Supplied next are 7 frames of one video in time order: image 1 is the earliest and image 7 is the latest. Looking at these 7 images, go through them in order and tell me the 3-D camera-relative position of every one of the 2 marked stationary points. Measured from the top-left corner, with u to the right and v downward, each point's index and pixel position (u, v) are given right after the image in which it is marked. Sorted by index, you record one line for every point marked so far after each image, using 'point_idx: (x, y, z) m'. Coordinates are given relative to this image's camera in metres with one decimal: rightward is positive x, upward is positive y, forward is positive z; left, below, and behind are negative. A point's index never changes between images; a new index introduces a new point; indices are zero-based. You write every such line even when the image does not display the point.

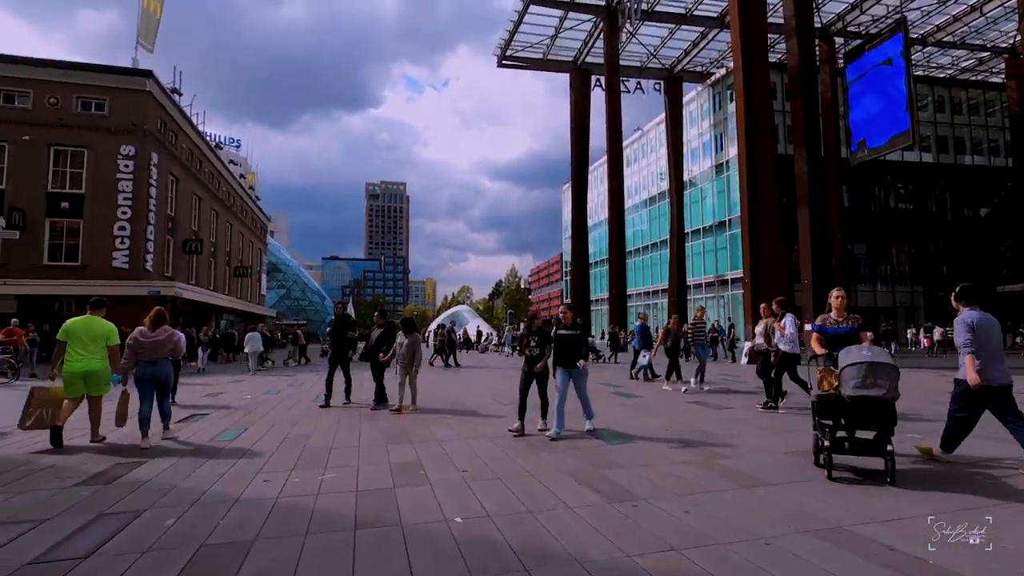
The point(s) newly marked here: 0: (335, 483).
0: (-1.6, -1.7, +4.7) m
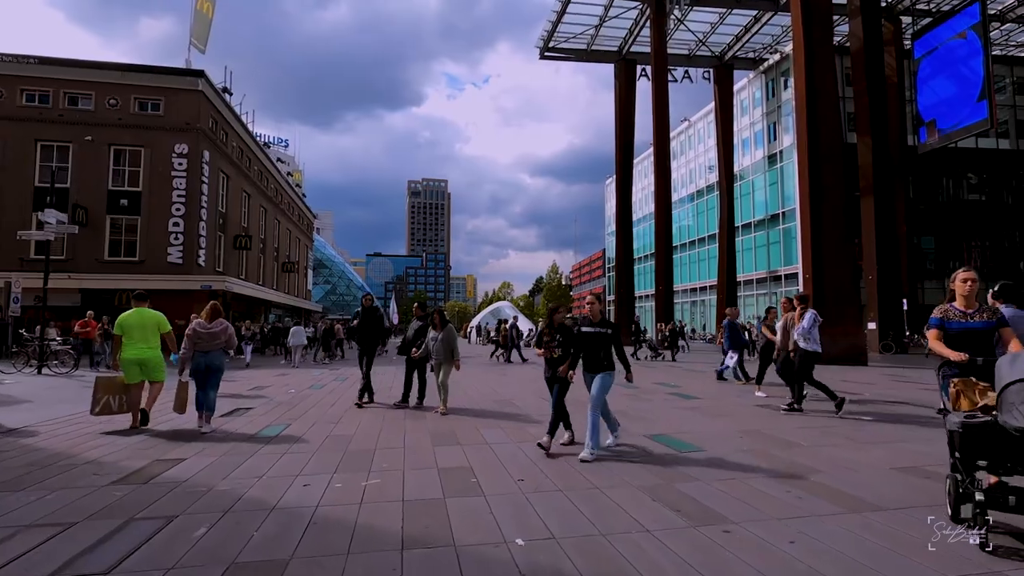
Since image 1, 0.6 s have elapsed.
0: (-1.1, -1.6, +4.2) m
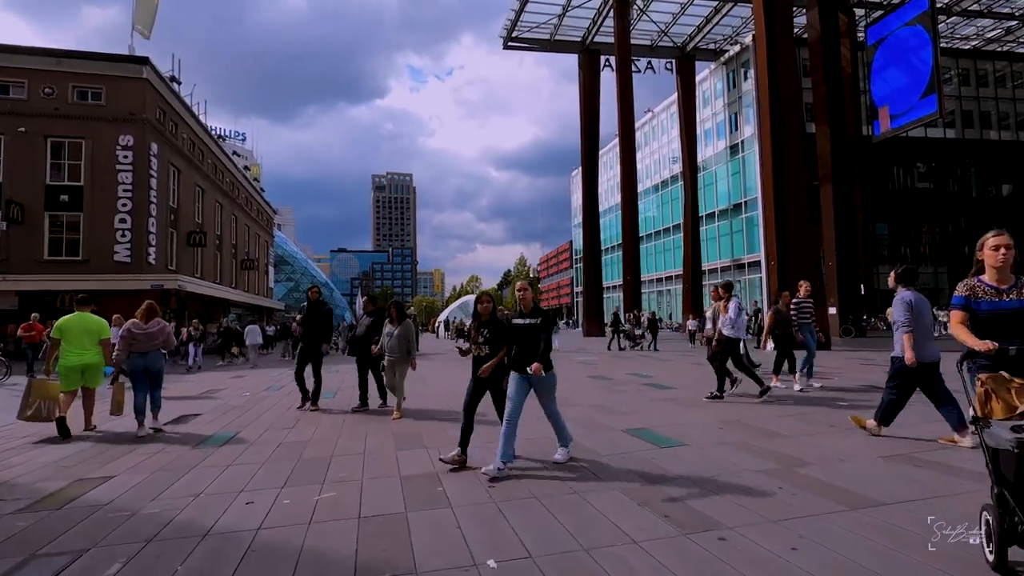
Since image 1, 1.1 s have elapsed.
0: (-1.3, -1.5, +3.8) m
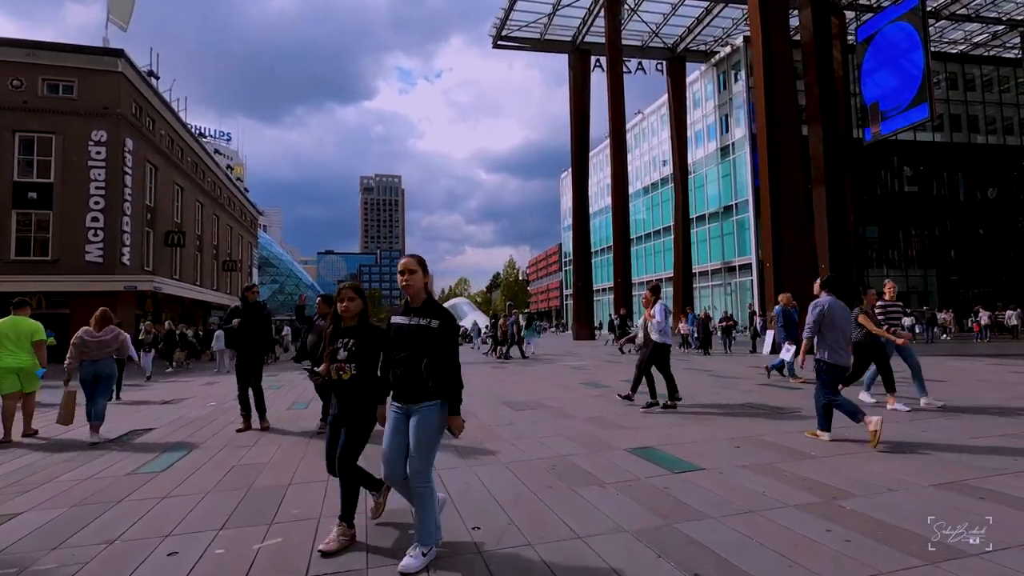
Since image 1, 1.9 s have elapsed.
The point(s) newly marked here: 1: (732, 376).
0: (-1.3, -1.5, +3.0) m
1: (+4.8, -1.9, +12.2) m
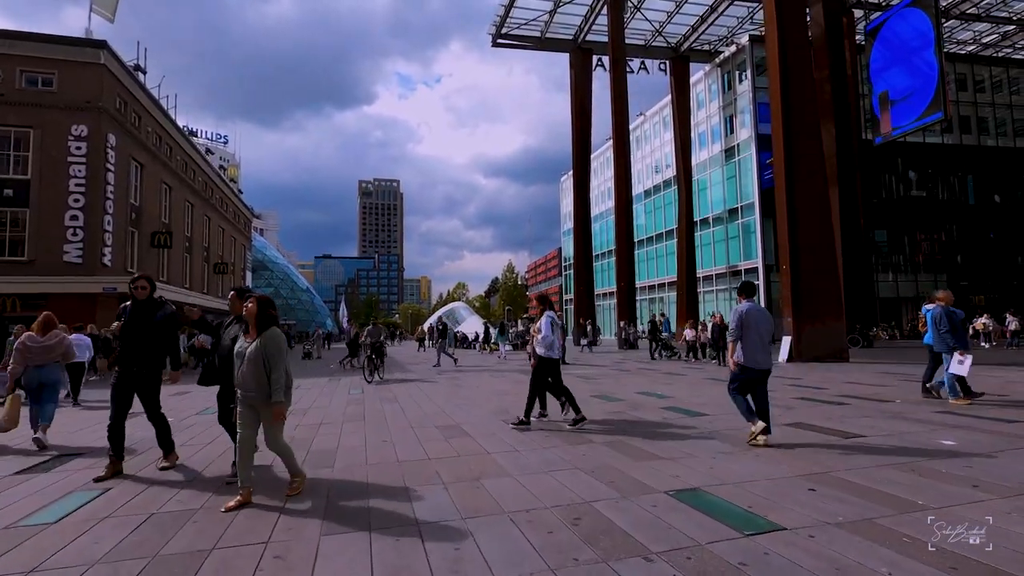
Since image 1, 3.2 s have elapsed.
0: (-1.3, -1.4, +1.8) m
1: (+4.8, -2.0, +10.9) m
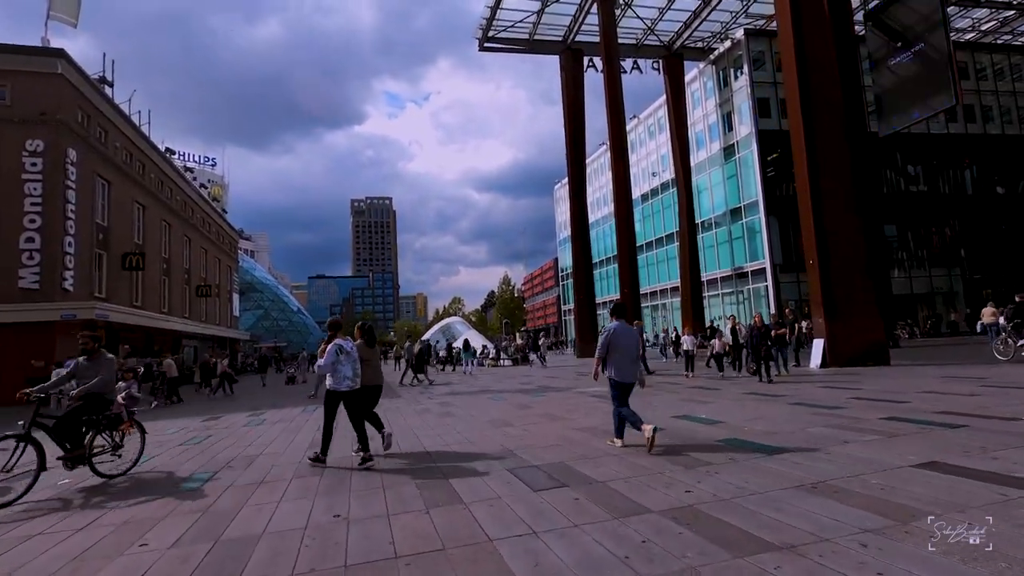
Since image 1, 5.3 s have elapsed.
0: (-1.2, -1.3, -0.2) m
1: (+4.9, -1.9, +9.0) m
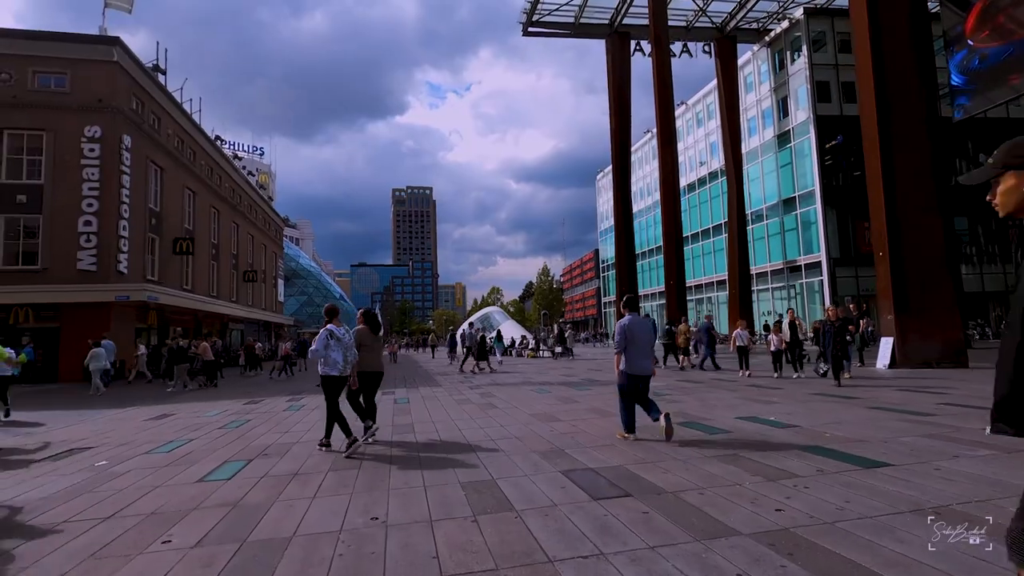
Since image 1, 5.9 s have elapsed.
0: (-1.1, -1.3, -0.7) m
1: (+5.6, -1.8, +8.1) m
